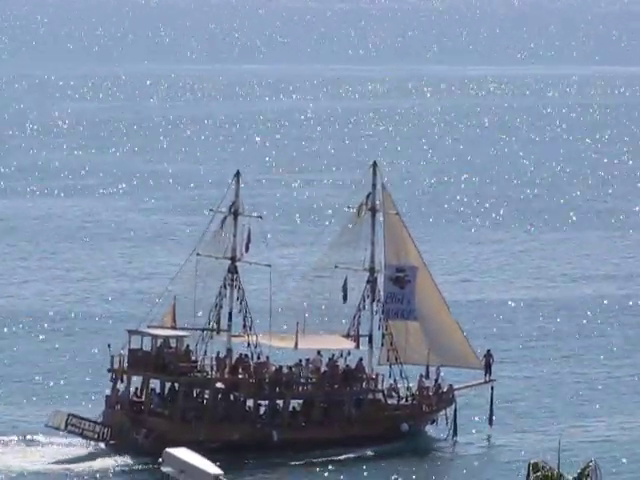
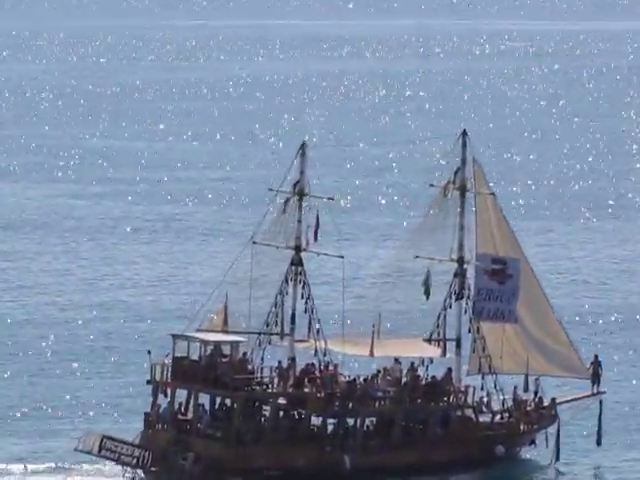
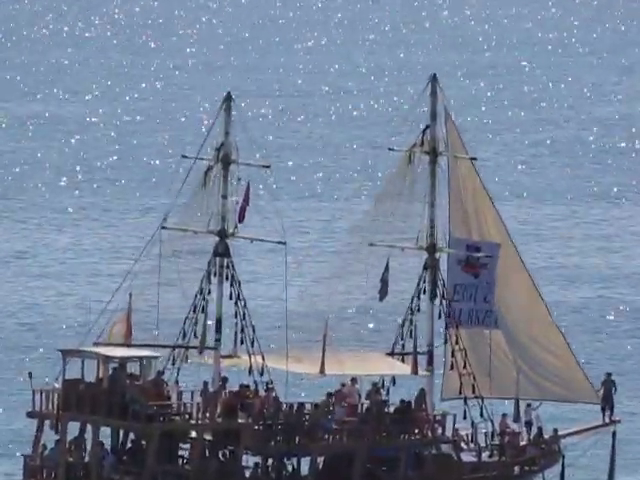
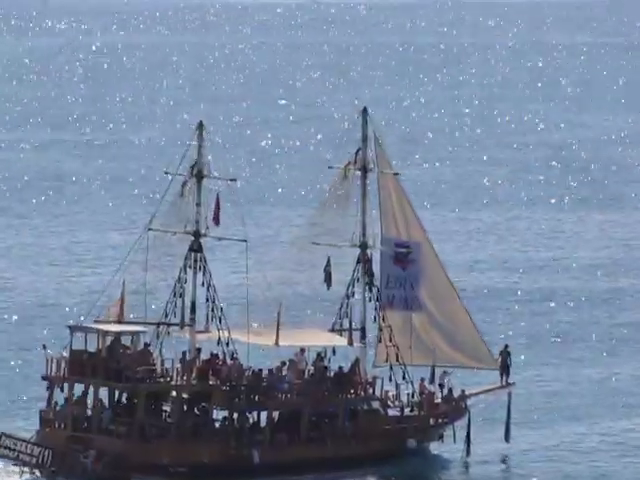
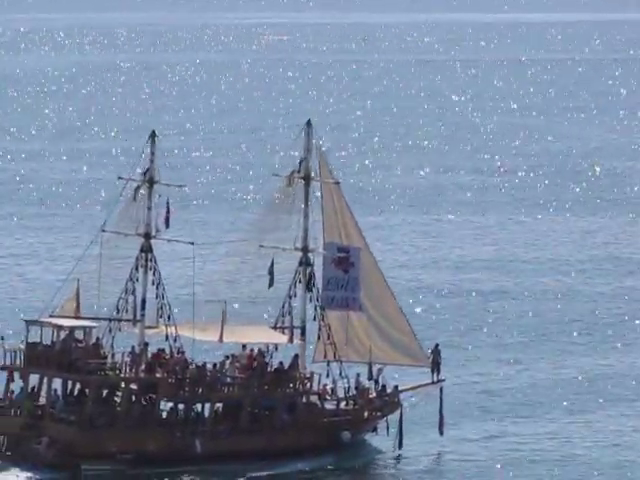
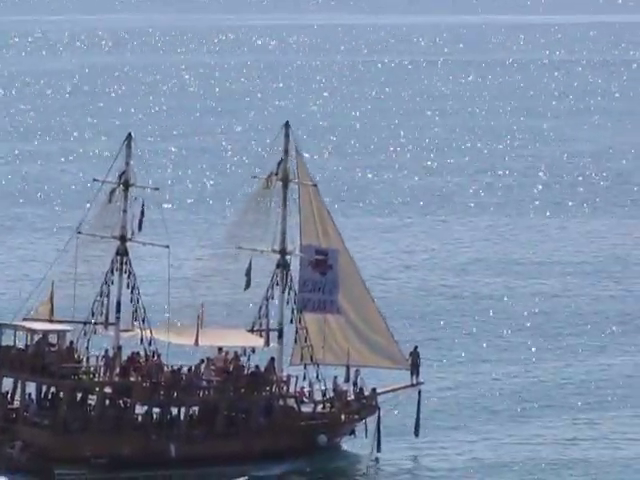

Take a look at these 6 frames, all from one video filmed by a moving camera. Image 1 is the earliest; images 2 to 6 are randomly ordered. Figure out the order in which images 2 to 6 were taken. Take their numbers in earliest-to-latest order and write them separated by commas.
2, 6, 5, 4, 3
